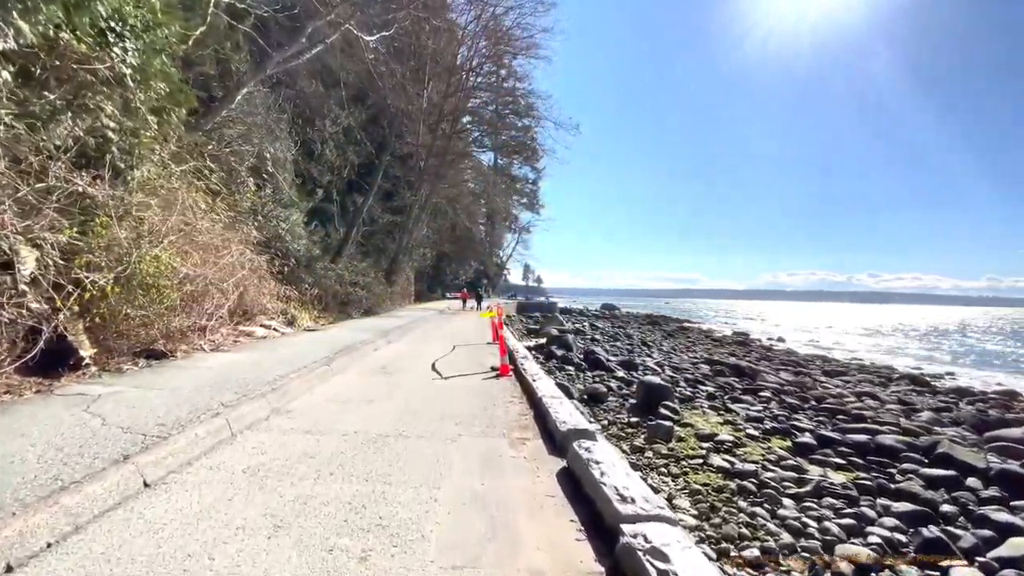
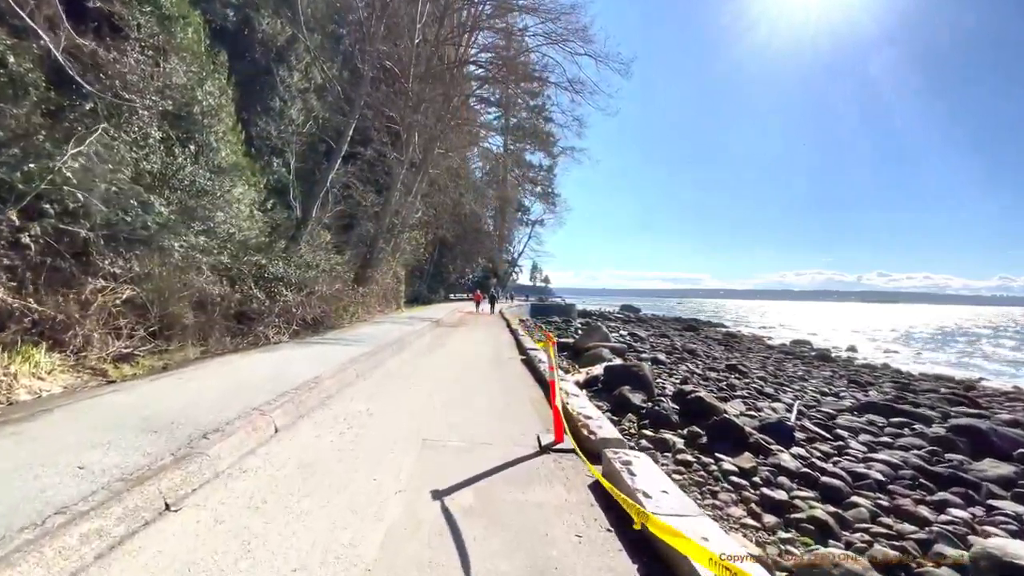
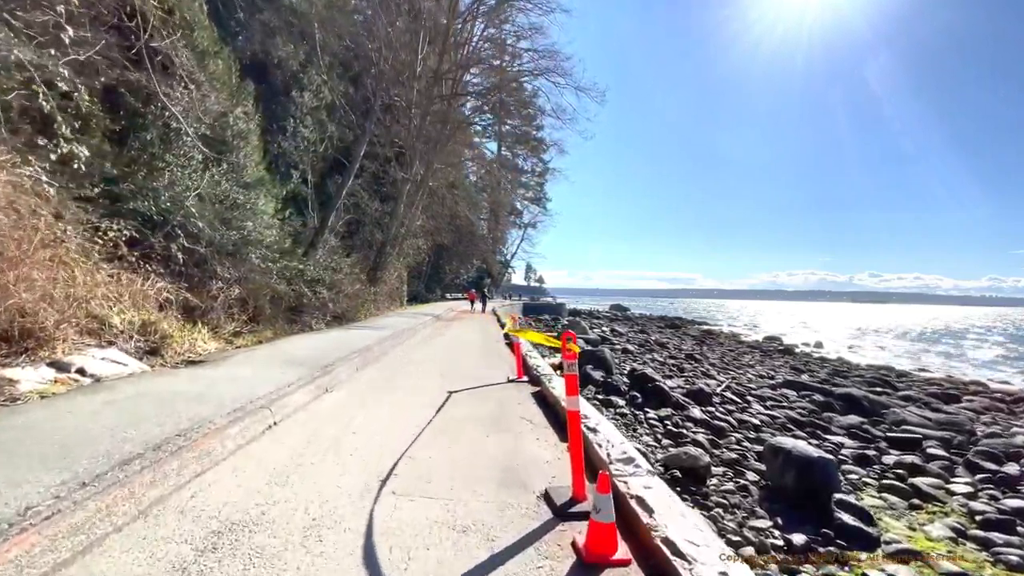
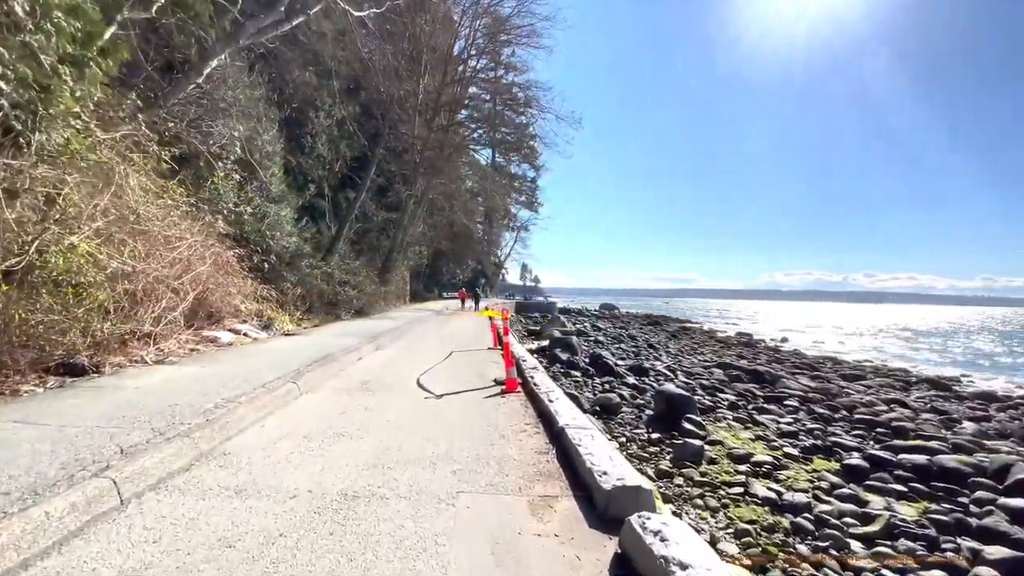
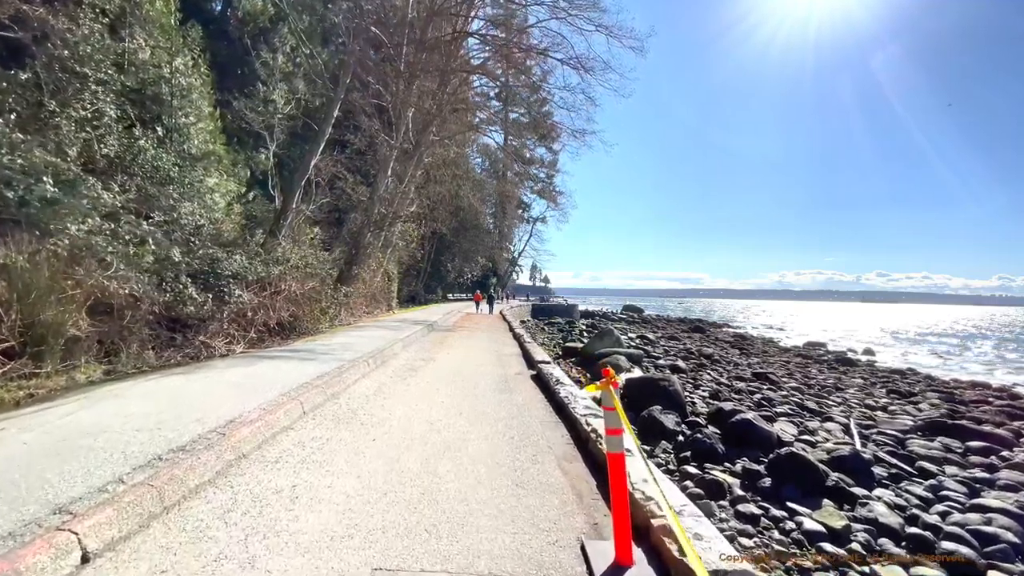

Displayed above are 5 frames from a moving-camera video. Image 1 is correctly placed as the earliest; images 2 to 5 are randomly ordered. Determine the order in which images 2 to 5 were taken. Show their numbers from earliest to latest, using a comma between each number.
4, 3, 2, 5
